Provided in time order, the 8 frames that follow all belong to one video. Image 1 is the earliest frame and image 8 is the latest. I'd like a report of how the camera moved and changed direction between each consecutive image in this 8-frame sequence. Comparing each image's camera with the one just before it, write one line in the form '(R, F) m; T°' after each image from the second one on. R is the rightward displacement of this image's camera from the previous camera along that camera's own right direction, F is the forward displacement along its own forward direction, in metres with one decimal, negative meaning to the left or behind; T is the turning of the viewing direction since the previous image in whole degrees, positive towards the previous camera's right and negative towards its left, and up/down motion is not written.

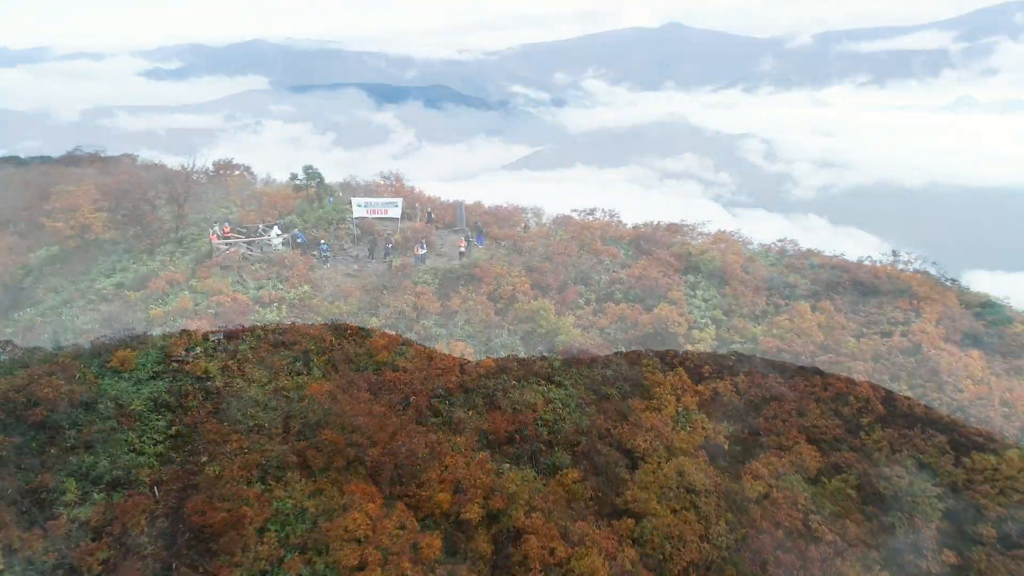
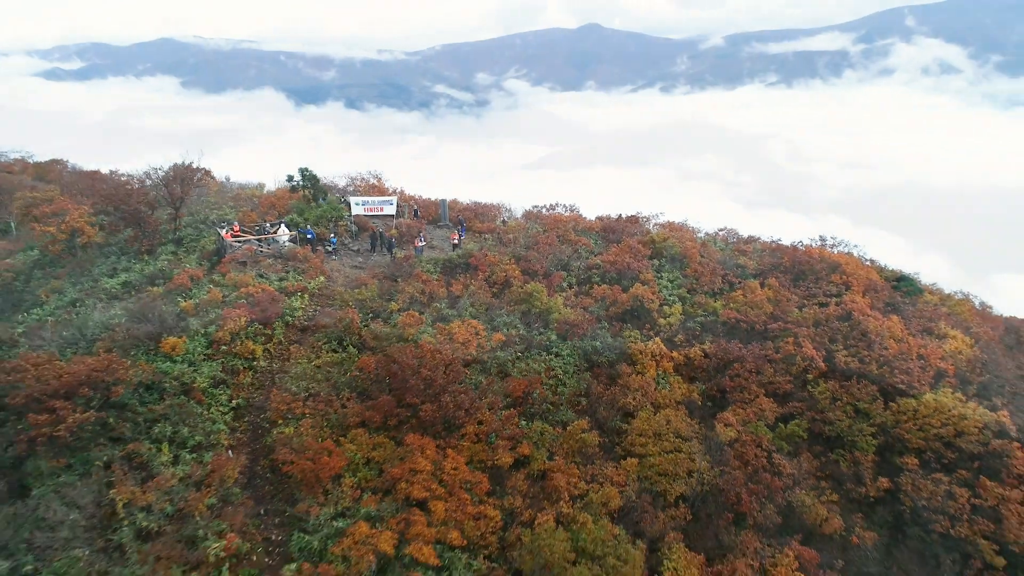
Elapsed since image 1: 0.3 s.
(-0.6, -0.7) m; +6°
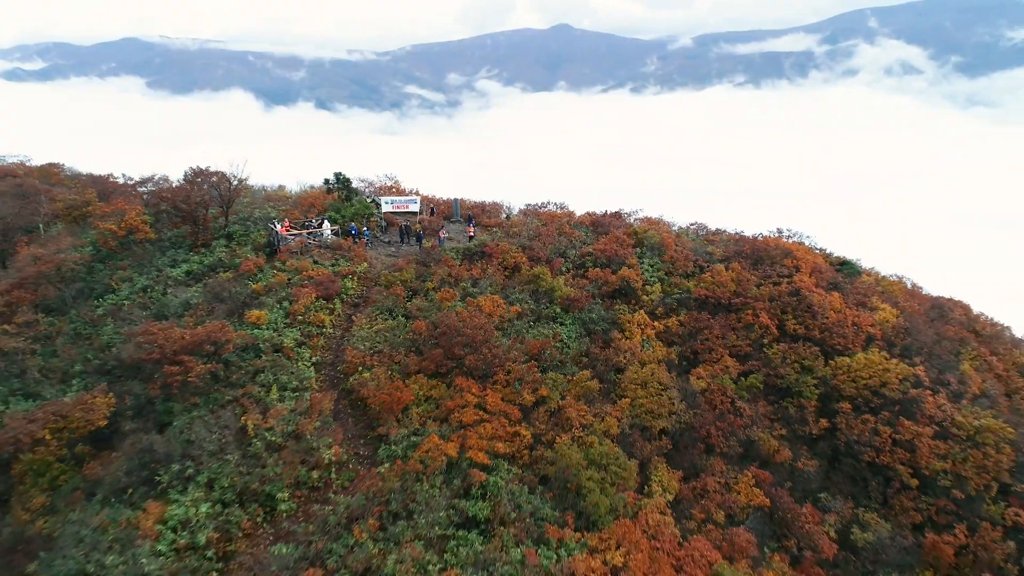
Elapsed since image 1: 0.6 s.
(-0.4, -1.4) m; +2°
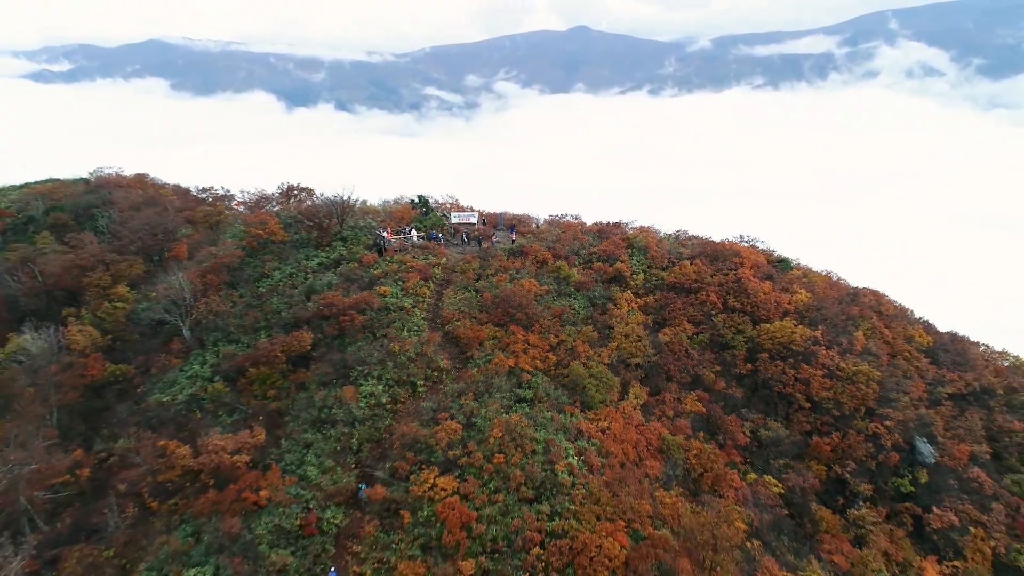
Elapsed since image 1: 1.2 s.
(-0.2, -3.9) m; -1°
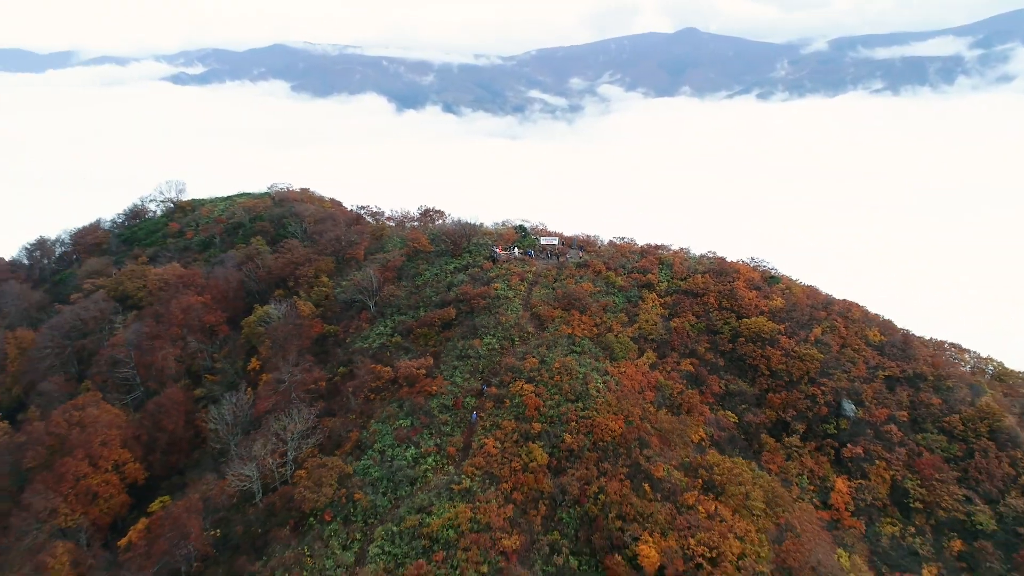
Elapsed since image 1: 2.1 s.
(+0.8, -6.6) m; -8°
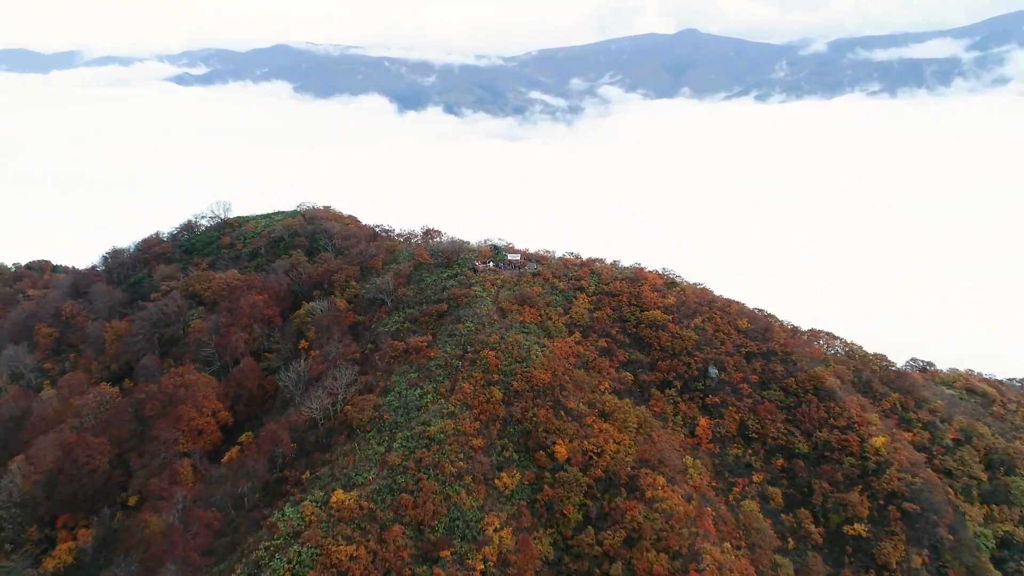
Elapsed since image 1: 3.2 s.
(+1.0, -8.2) m; 0°
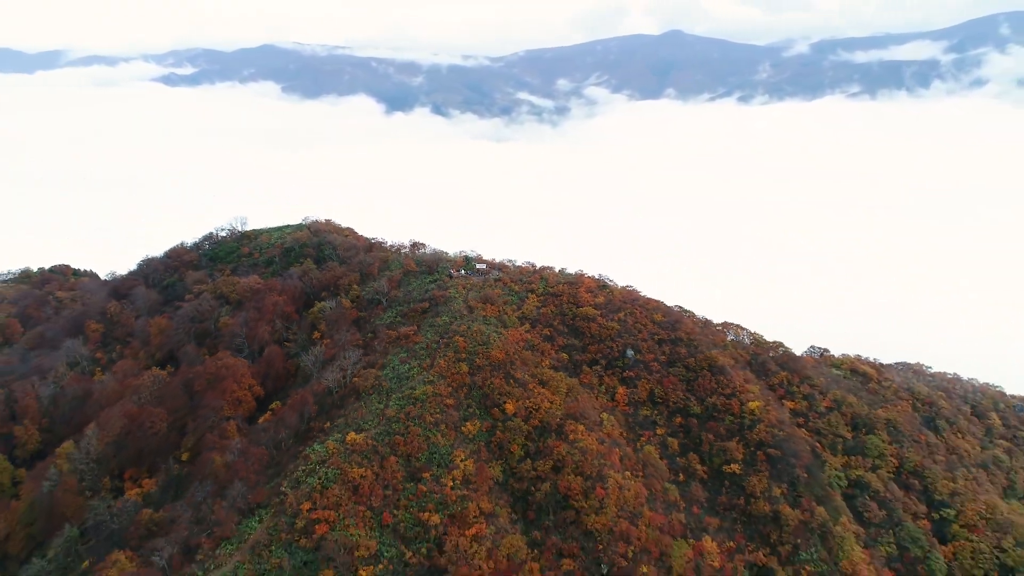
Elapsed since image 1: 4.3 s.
(+1.0, -8.1) m; +1°
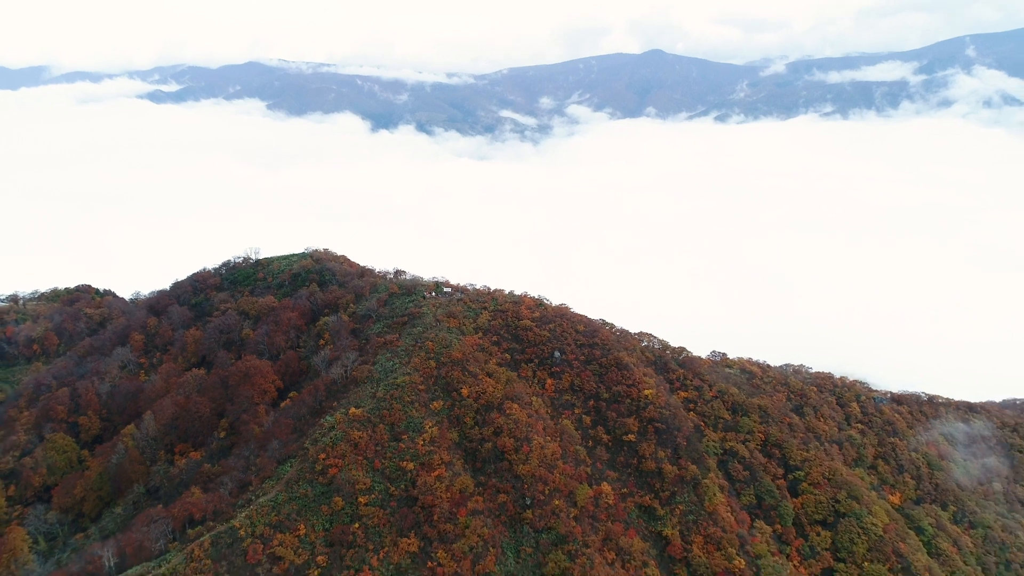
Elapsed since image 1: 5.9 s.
(+1.7, -11.7) m; +1°
